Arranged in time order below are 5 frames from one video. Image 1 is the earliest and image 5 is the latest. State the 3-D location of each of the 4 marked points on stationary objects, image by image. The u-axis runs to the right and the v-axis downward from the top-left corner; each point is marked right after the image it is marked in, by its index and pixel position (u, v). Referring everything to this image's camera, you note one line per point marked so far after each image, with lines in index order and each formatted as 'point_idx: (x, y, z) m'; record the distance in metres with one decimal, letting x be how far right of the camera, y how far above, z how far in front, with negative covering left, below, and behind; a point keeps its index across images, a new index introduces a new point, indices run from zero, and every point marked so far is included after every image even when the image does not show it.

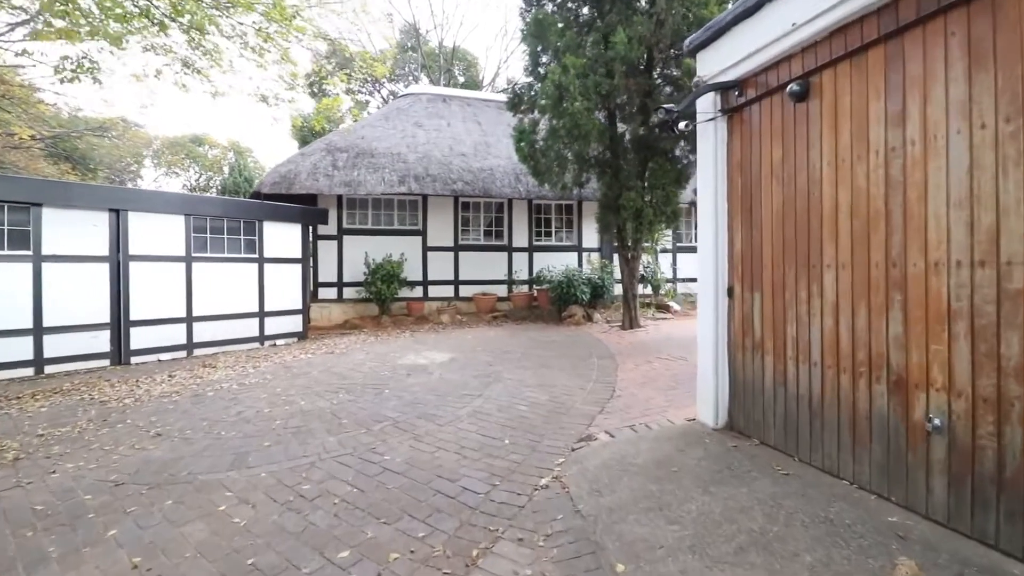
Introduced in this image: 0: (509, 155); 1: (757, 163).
0: (-0.1, +3.1, +11.7) m
1: (+1.7, +0.9, +3.5) m
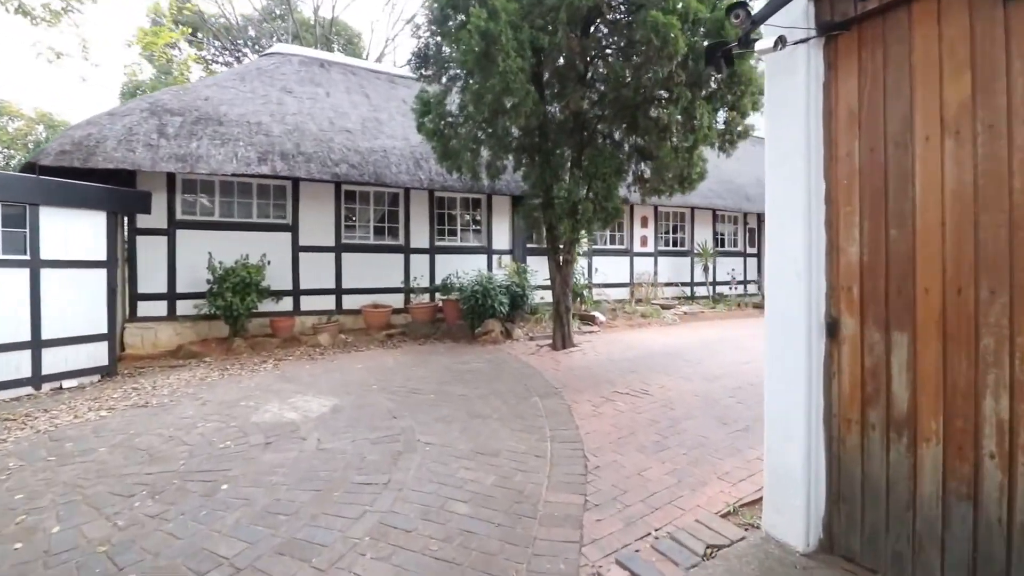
0: (-2.0, +2.9, +9.6) m
1: (+1.6, +0.7, +2.0) m
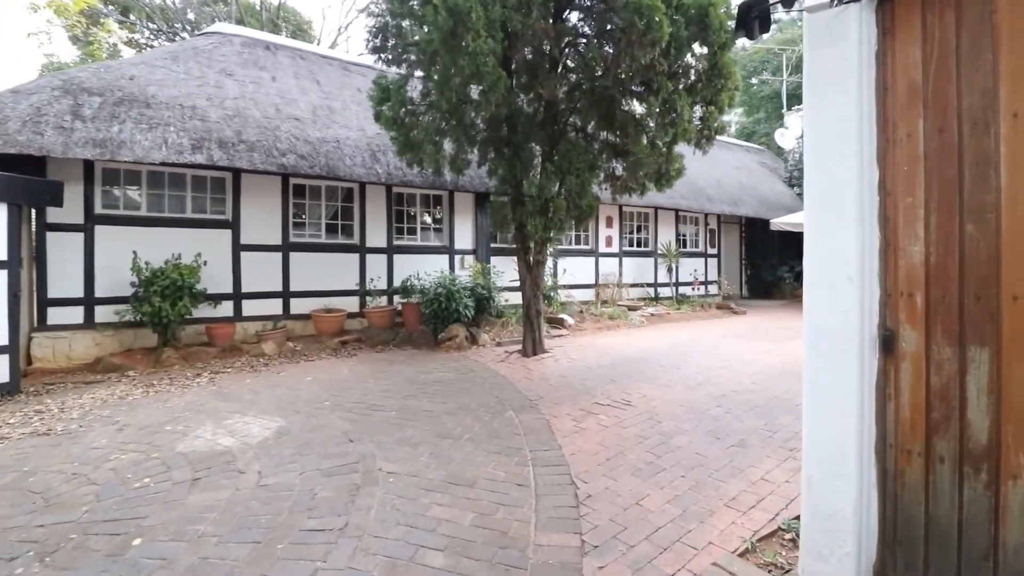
0: (-2.7, +2.9, +8.9) m
1: (+1.6, +0.7, +1.7) m
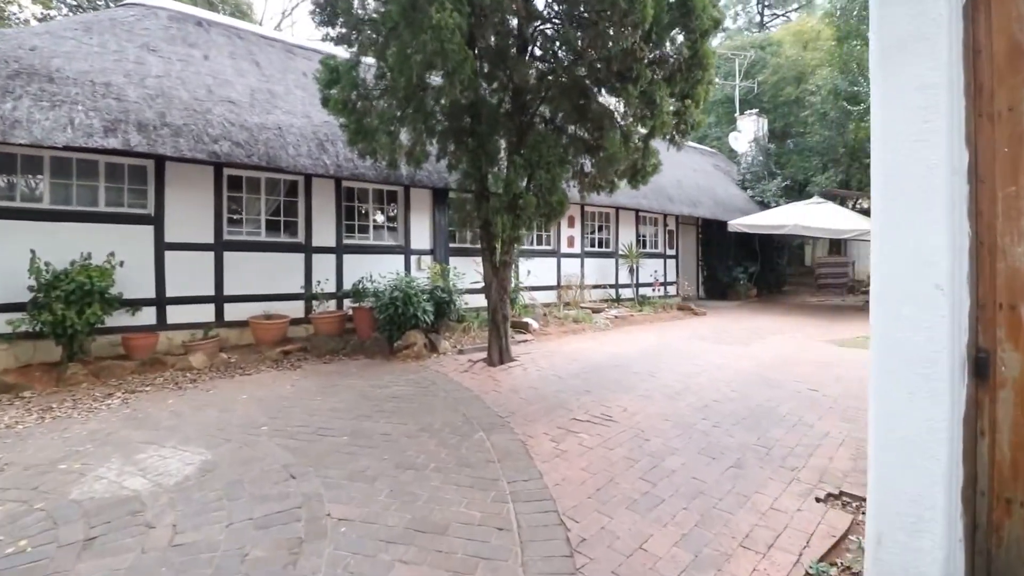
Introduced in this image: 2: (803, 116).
0: (-3.3, +2.8, +8.1) m
1: (+1.6, +0.7, +1.3) m
2: (+10.1, +6.0, +17.7) m
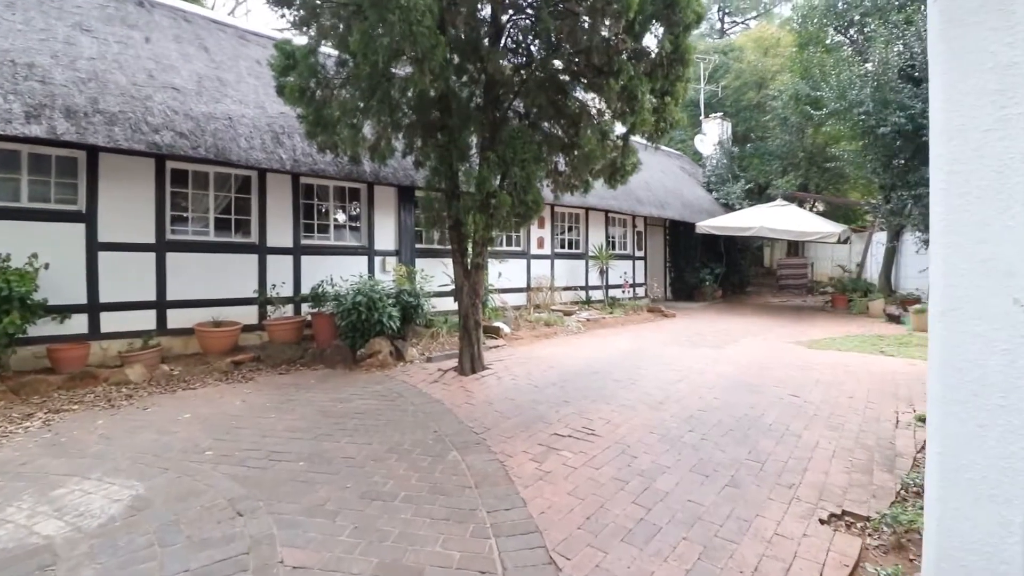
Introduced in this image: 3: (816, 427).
0: (-3.8, +2.8, +7.6) m
1: (+1.6, +0.6, +1.1) m
2: (+9.0, +6.0, +18.0) m
3: (+2.6, -1.2, +4.4) m
